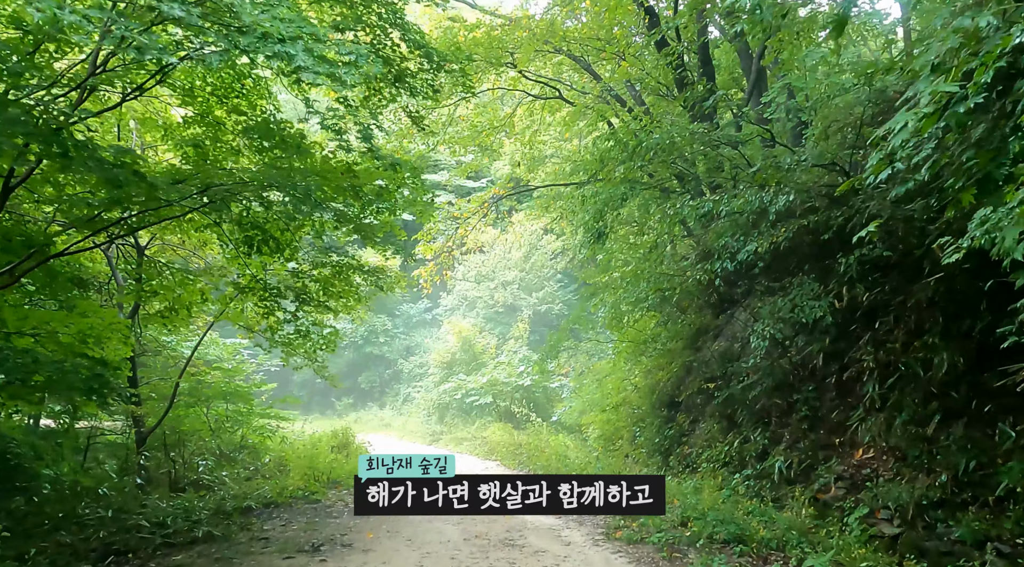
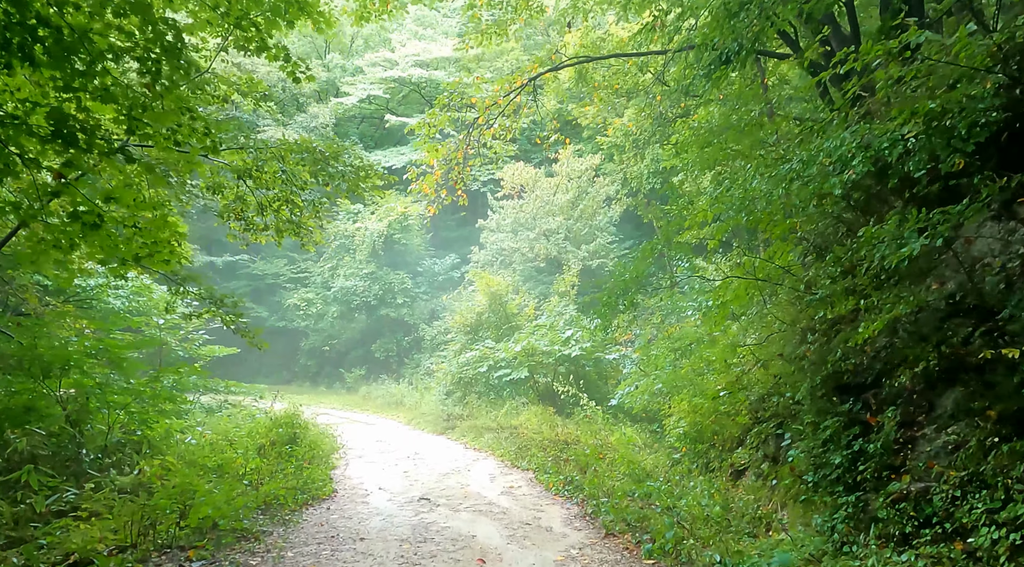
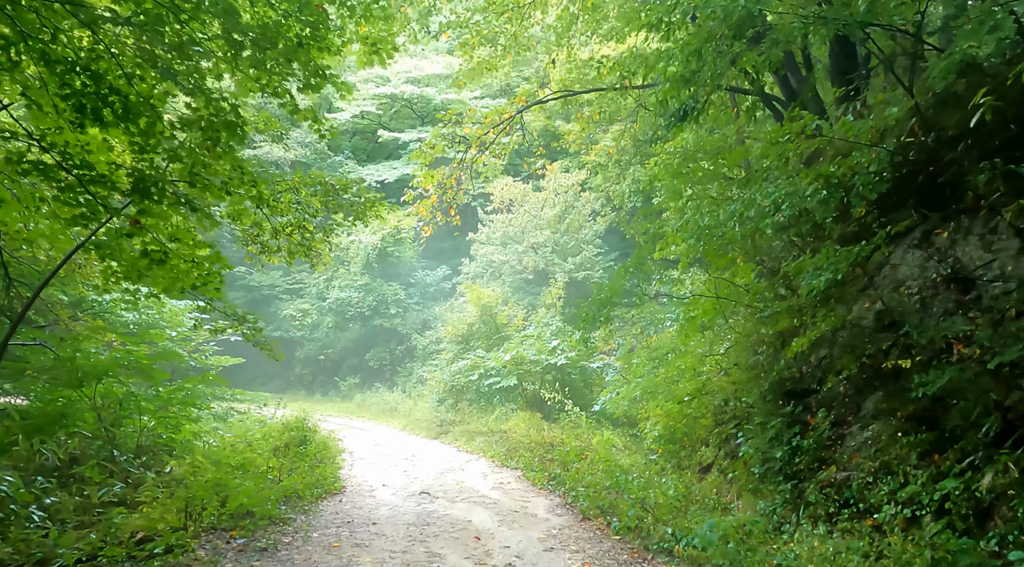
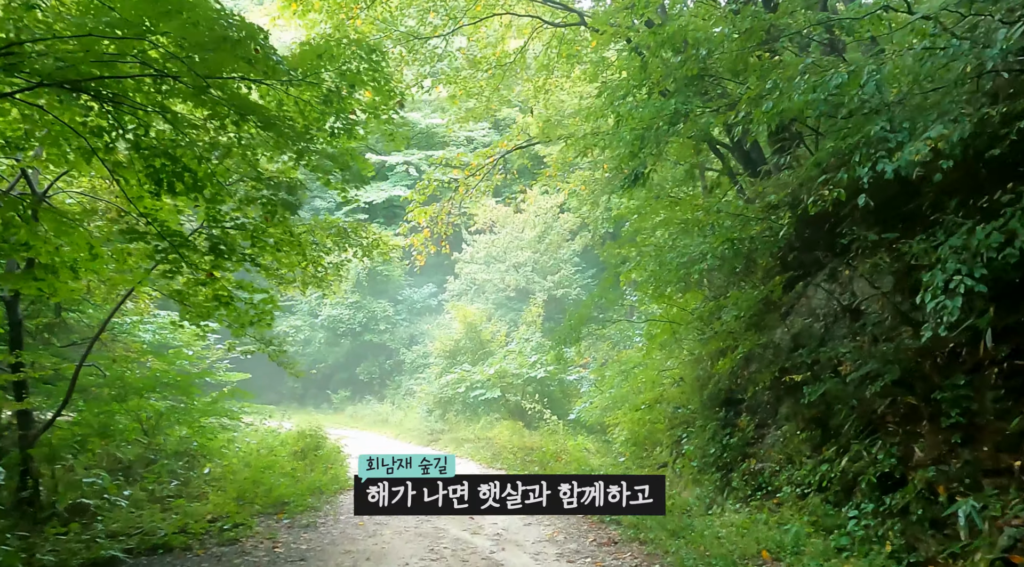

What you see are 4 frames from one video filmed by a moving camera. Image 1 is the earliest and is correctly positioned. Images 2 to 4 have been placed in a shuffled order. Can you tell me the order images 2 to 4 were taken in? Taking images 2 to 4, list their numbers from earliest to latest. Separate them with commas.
4, 3, 2
